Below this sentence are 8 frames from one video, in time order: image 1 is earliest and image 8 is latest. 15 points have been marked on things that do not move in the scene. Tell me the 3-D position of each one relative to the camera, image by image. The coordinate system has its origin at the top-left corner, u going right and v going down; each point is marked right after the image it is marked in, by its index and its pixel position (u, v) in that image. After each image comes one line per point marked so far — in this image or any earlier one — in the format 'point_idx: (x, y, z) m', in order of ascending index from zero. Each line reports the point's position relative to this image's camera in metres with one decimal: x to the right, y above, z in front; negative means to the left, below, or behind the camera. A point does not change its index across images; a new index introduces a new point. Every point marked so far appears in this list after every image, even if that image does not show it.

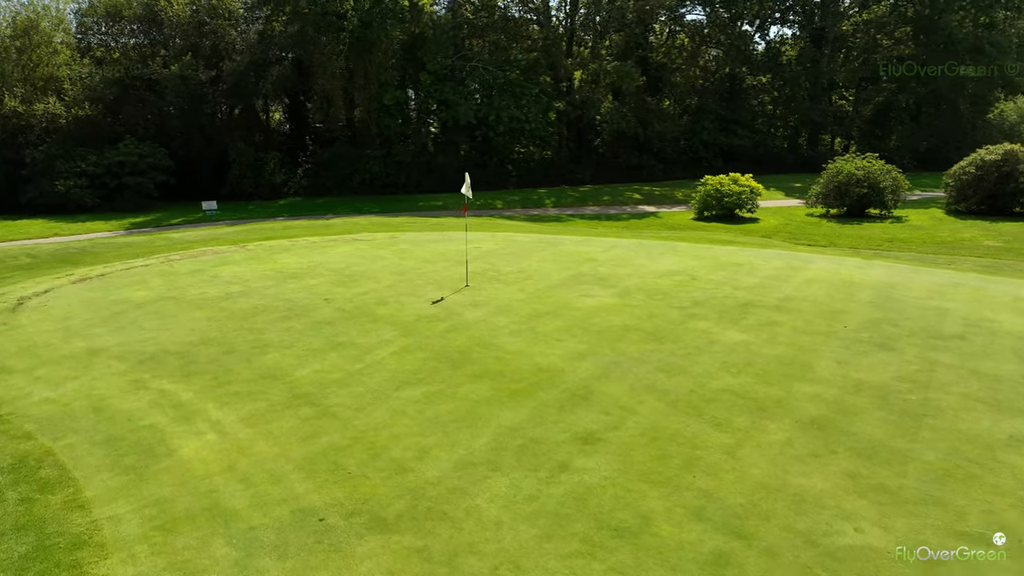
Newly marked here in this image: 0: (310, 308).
0: (-2.3, -0.2, +9.0) m
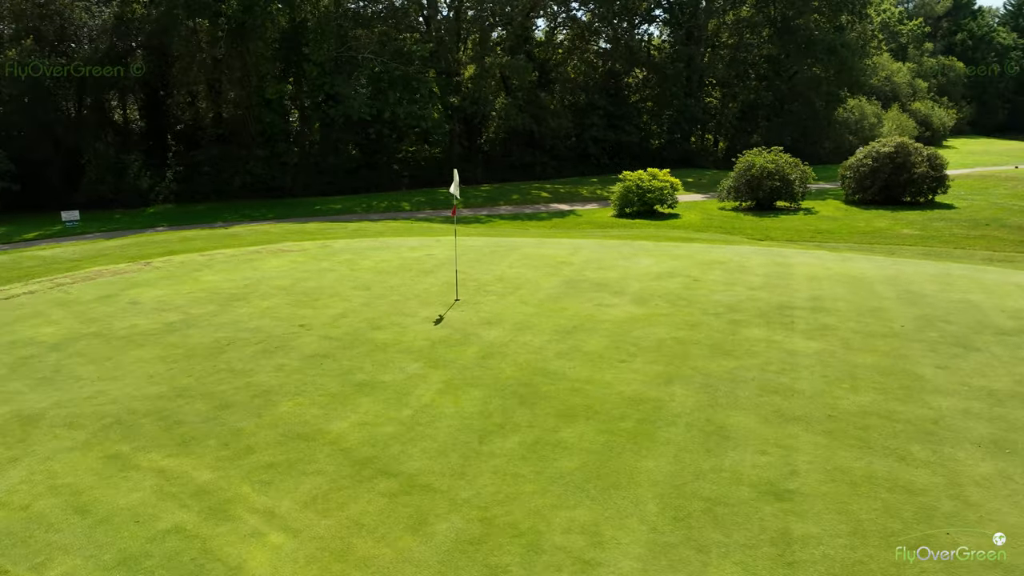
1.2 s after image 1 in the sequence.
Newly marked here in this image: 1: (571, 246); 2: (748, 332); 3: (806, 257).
0: (-2.1, -0.5, +7.3) m
1: (+1.0, +0.7, +12.7) m
2: (+2.3, -0.4, +7.4) m
3: (+4.4, +0.4, +11.5) m
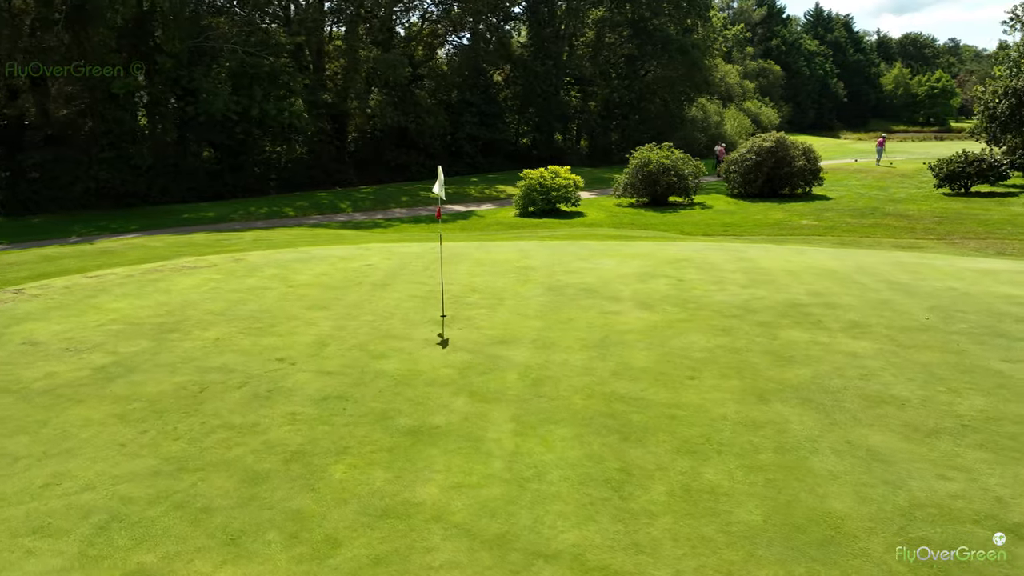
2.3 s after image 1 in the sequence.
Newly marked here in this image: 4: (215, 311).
0: (-1.8, -0.7, +5.9) m
1: (0.0, +0.6, +11.8) m
2: (+2.5, -0.4, +6.9) m
3: (+3.7, +0.5, +11.3) m
4: (-3.1, -0.2, +8.1) m
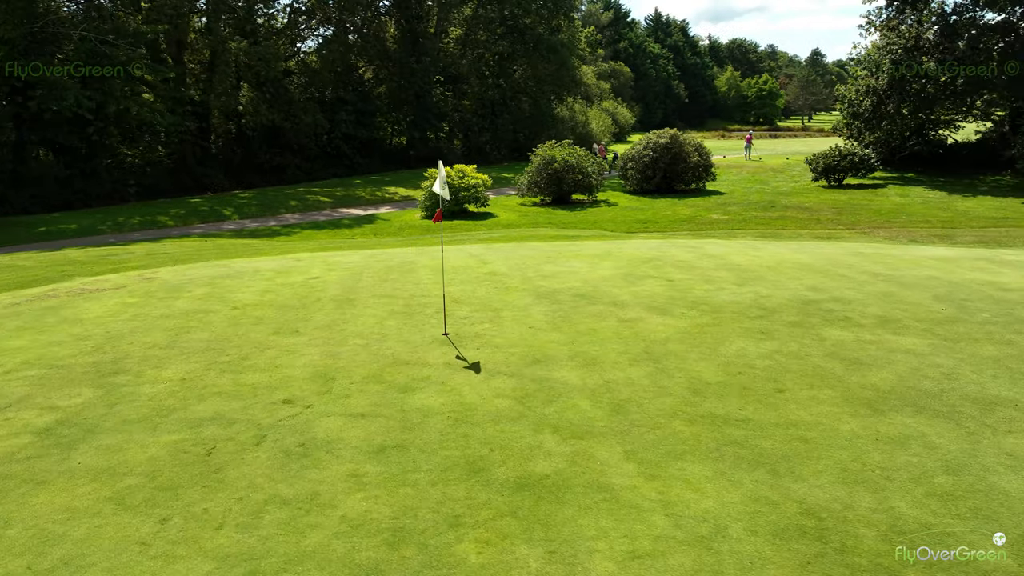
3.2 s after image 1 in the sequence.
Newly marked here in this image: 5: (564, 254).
0: (-1.3, -0.8, +4.7) m
1: (-0.7, +0.5, +10.8) m
2: (+2.7, -0.4, +6.5) m
3: (+2.9, +0.6, +11.1) m
4: (-3.0, -0.5, +6.6) m
5: (+0.7, +0.5, +10.6) m
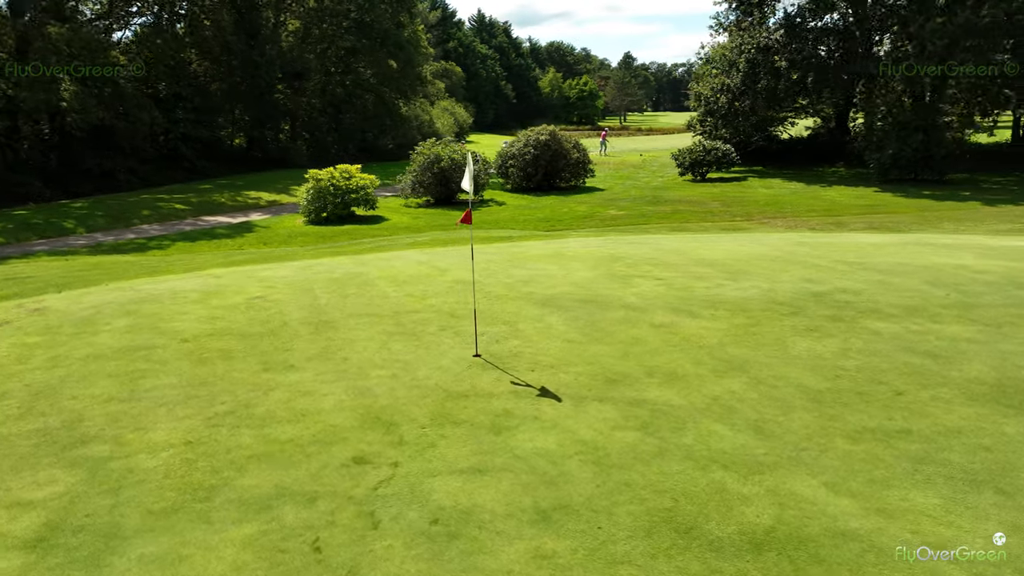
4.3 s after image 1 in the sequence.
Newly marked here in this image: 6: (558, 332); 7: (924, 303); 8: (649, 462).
0: (-0.4, -1.0, +3.6) m
1: (-1.4, +0.3, +9.7) m
2: (+3.0, -0.3, +6.3) m
3: (+2.1, +0.6, +10.8) m
4: (-2.6, -0.7, +5.1) m
5: (+0.1, +0.4, +9.8) m
6: (+0.4, -0.4, +6.3) m
7: (+3.7, -0.1, +7.0) m
8: (+0.7, -0.9, +3.9) m
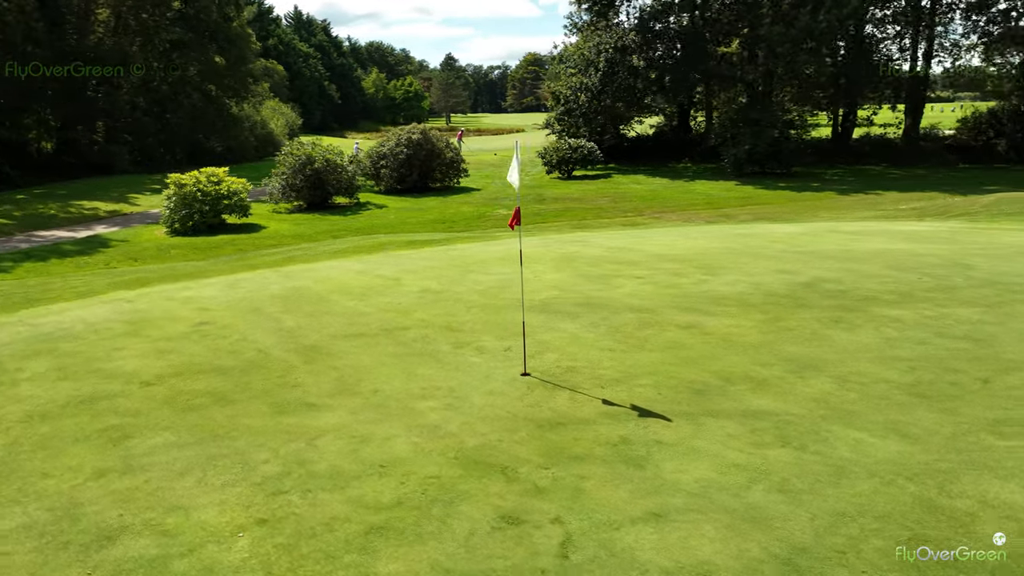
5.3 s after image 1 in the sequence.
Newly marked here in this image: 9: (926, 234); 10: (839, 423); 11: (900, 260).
0: (+0.4, -1.0, +3.0) m
1: (-1.9, +0.2, +8.7) m
2: (+3.1, -0.2, +6.3) m
3: (+1.2, +0.6, +10.5) m
4: (-2.0, -0.9, +3.9) m
5: (-0.5, +0.3, +9.0) m
6: (+0.6, -0.4, +5.8) m
7: (+3.7, 0.0, +7.2) m
8: (+1.4, -0.9, +3.5) m
9: (+5.9, +0.8, +11.0) m
10: (+1.7, -0.7, +4.2) m
11: (+4.3, +0.3, +8.5) m
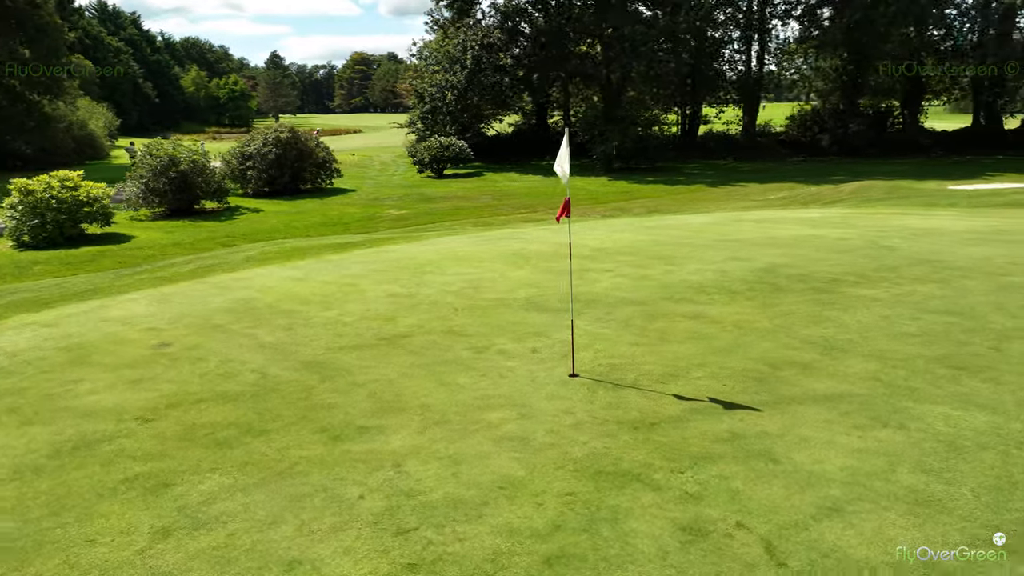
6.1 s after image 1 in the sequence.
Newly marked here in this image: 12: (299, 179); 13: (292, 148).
0: (+1.2, -1.0, +2.8) m
1: (-2.4, +0.1, +7.9) m
2: (+3.0, -0.1, +6.6) m
3: (+0.3, +0.7, +10.3) m
4: (-1.4, -1.0, +3.2) m
5: (-1.1, +0.3, +8.5) m
6: (+0.7, -0.4, +5.6) m
7: (+3.4, +0.2, +7.6) m
8: (+2.1, -0.8, +3.5) m
9: (+4.8, +1.1, +11.8) m
10: (+2.2, -0.6, +4.3) m
11: (+3.7, +0.5, +9.1) m
12: (-5.4, +2.8, +19.5) m
13: (-5.5, +3.5, +19.1) m
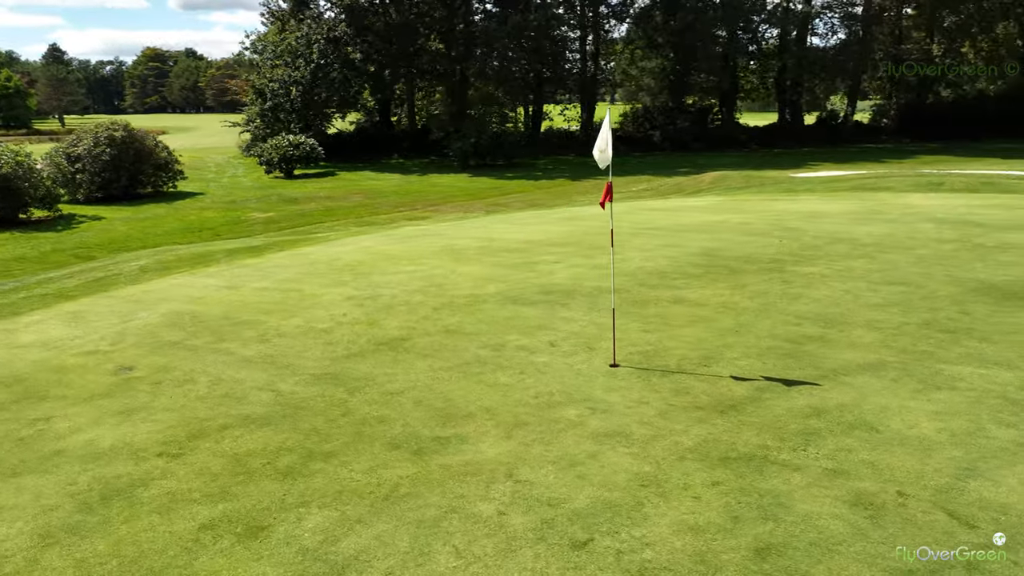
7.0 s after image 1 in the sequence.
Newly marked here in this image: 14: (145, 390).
0: (+1.9, -0.8, +2.9) m
1: (-2.8, 0.0, +7.0) m
2: (+2.7, +0.2, +7.1) m
3: (-0.8, +0.7, +10.0) m
4: (-0.7, -1.0, +2.7) m
5: (-1.7, +0.2, +7.9) m
6: (+0.7, -0.3, +5.5) m
7: (+2.9, +0.4, +8.1) m
8: (+2.6, -0.6, +3.8) m
9: (+3.2, +1.3, +12.5) m
10: (+2.5, -0.4, +4.6) m
11: (+2.8, +0.8, +9.6) m
12: (-8.5, +2.4, +17.6) m
13: (-8.6, +3.1, +17.2) m
14: (-2.1, -0.6, +4.3) m
